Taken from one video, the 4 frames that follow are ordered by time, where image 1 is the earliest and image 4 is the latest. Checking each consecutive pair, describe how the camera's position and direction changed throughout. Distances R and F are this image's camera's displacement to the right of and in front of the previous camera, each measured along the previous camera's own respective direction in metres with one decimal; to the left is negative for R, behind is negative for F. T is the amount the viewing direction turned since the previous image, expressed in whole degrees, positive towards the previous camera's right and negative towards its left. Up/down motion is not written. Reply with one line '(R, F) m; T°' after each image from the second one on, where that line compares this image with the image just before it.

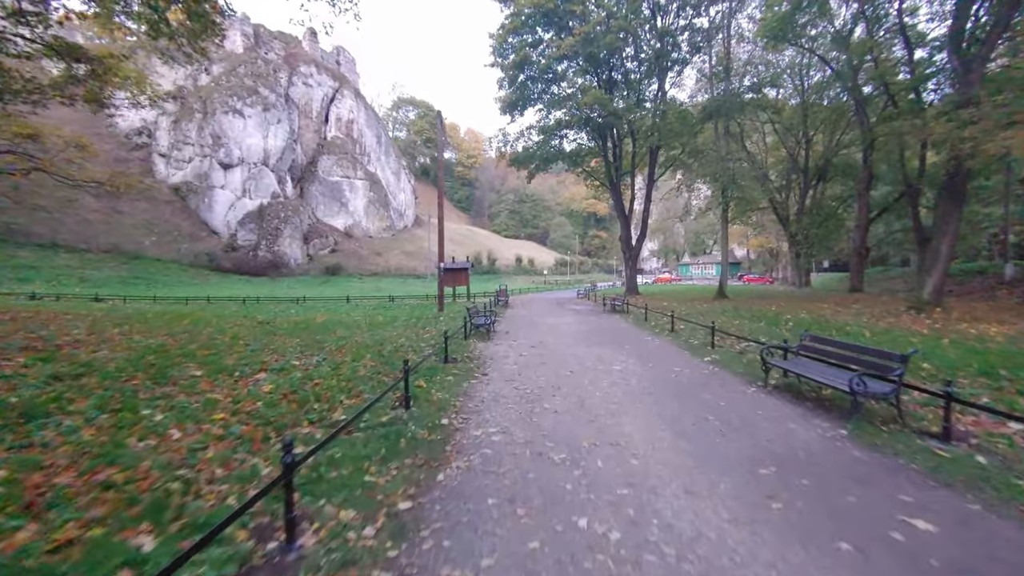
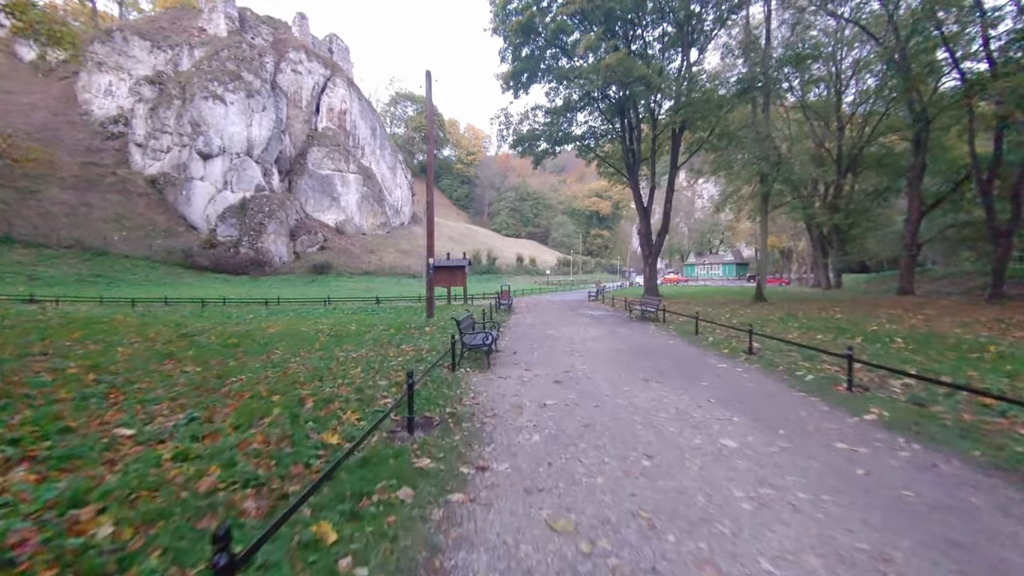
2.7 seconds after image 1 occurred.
(-0.2, +3.5) m; 0°
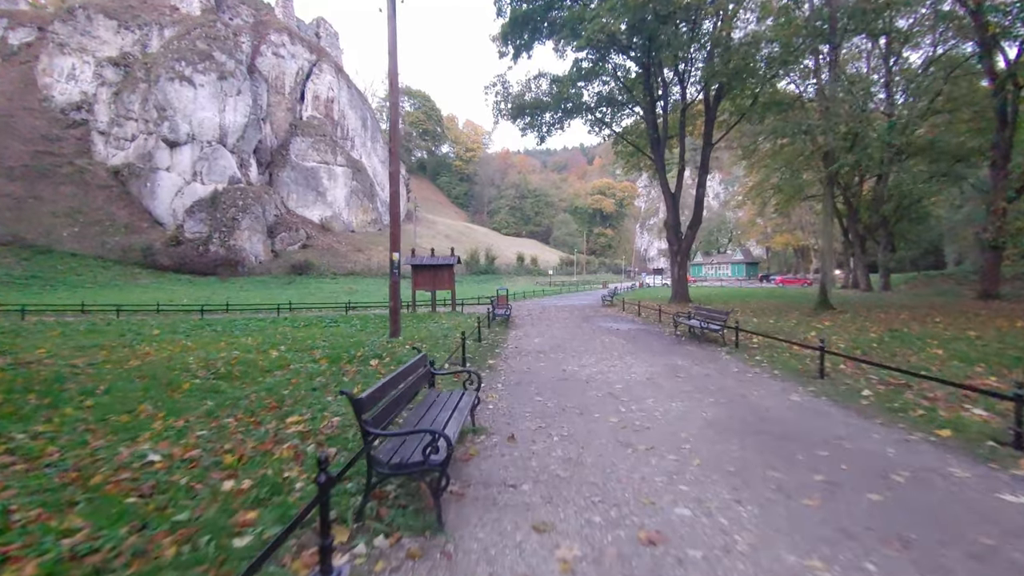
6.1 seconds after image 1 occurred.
(+0.1, +4.4) m; 0°
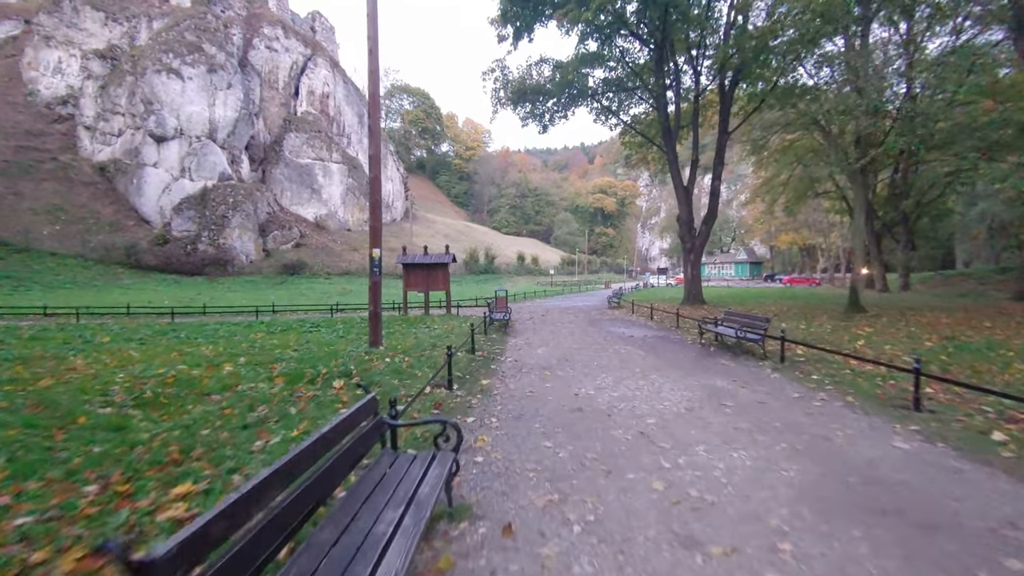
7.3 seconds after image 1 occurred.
(0.0, +1.5) m; 0°
